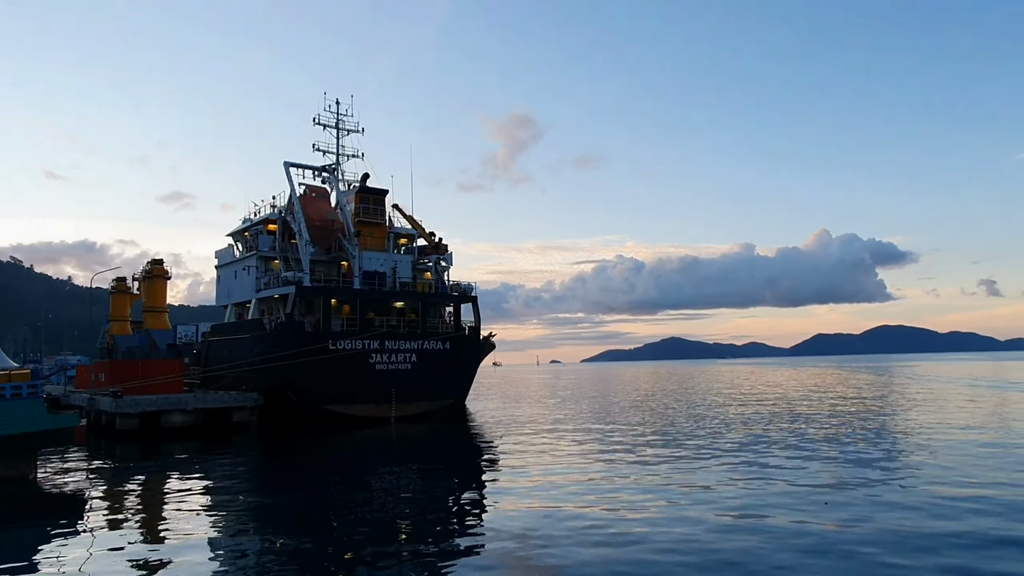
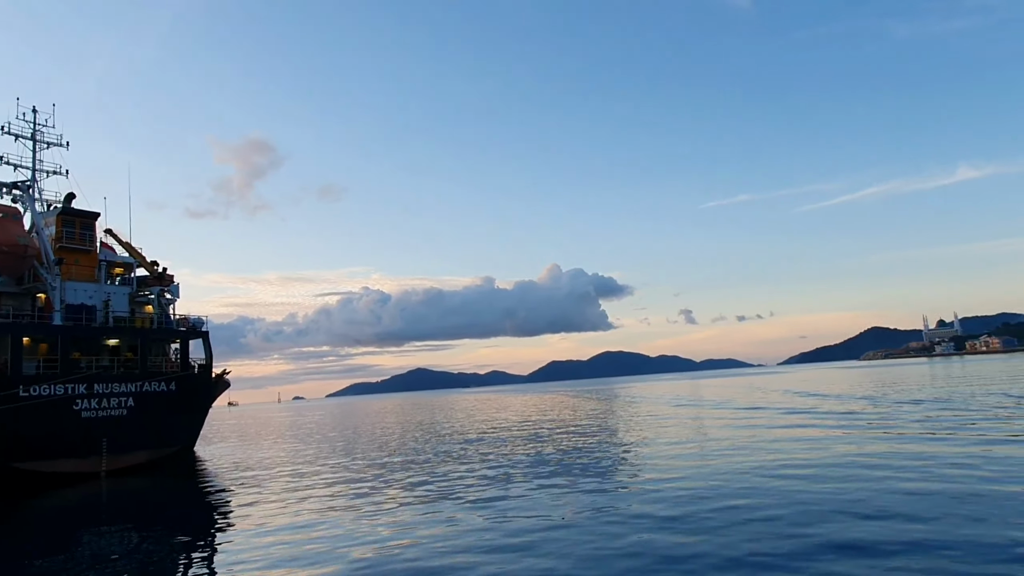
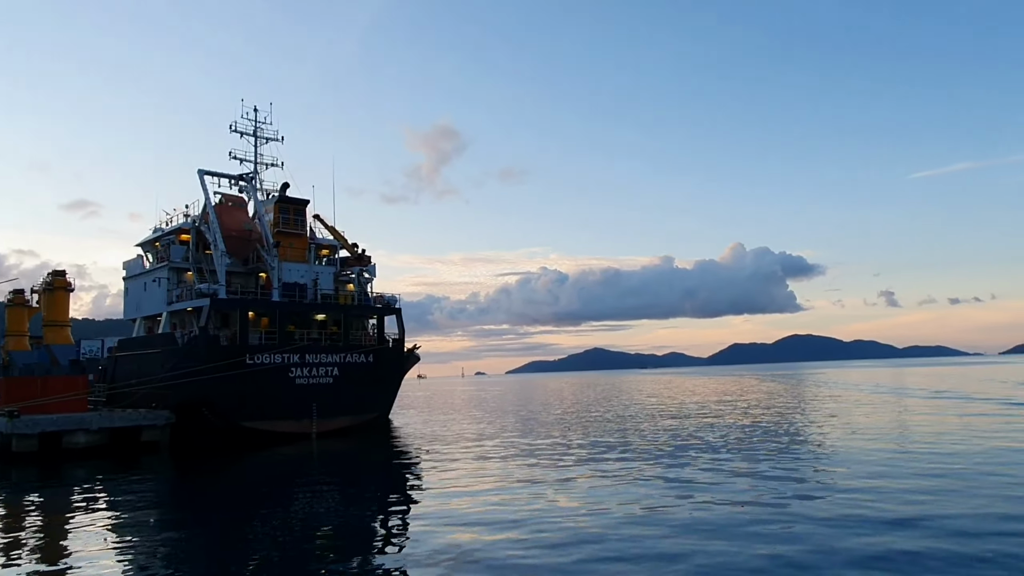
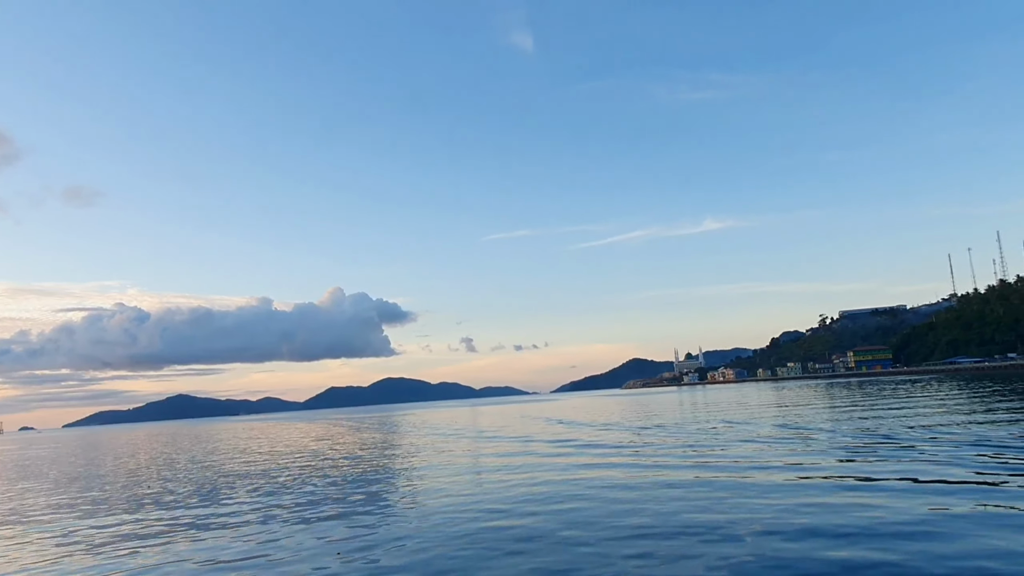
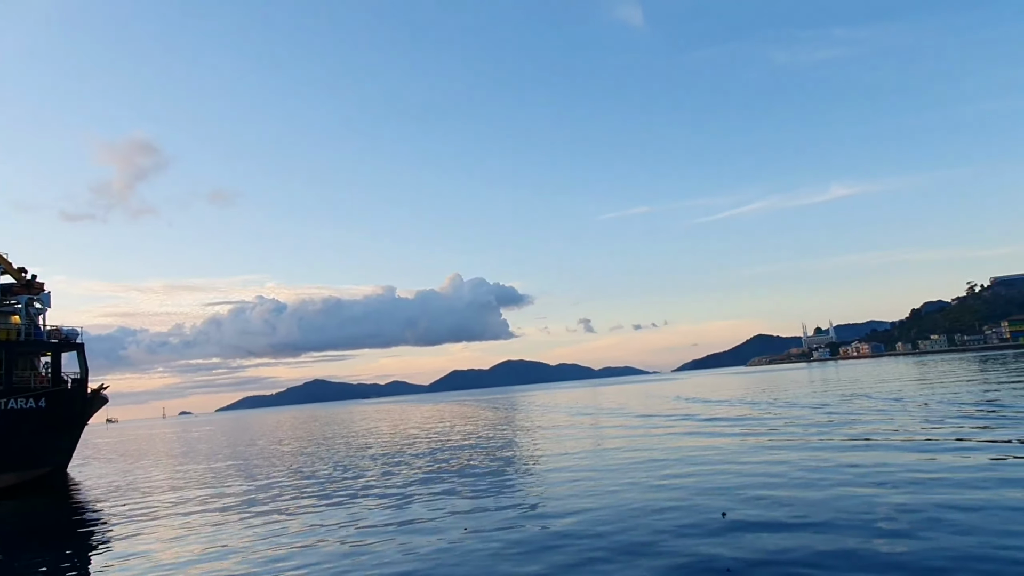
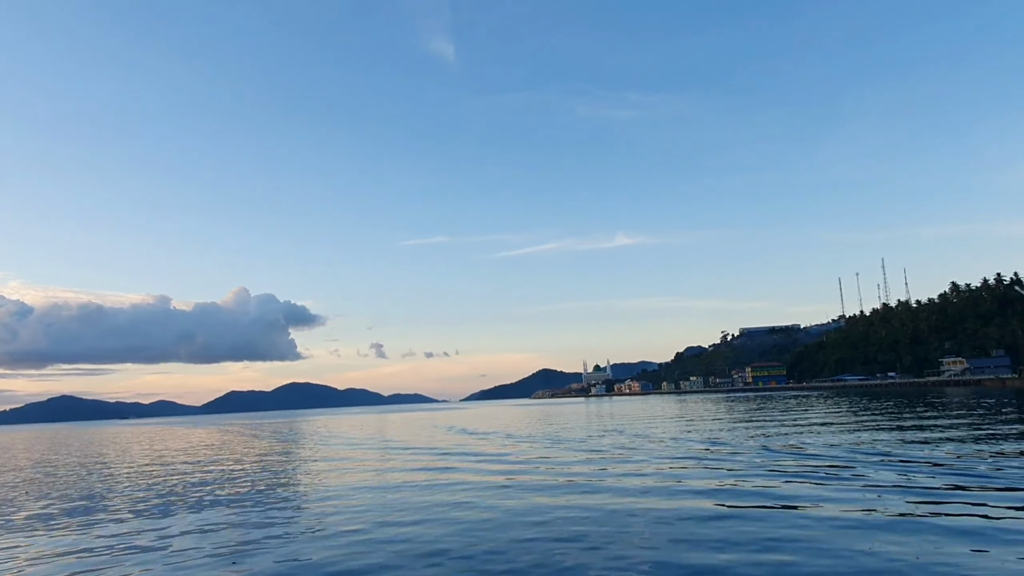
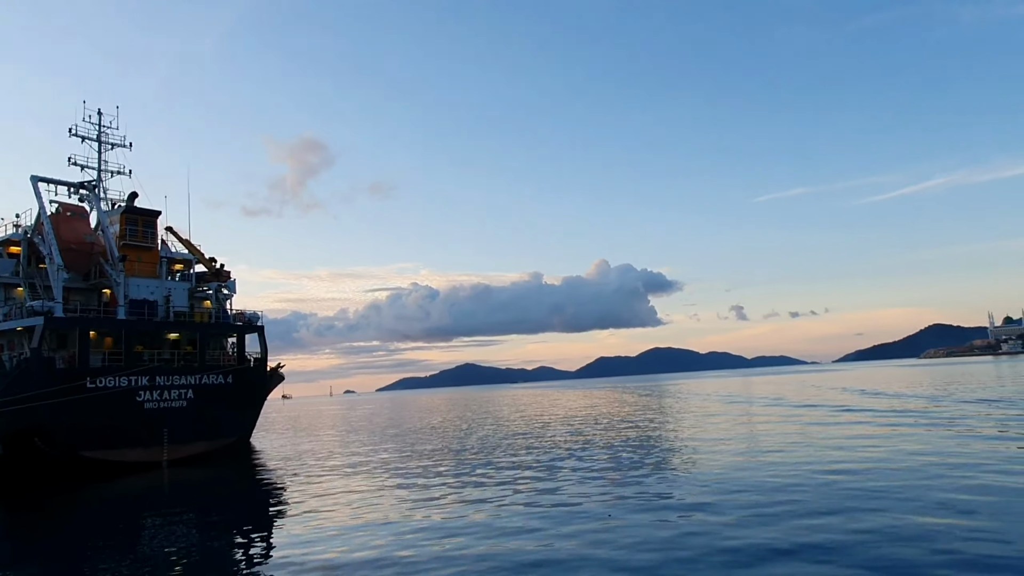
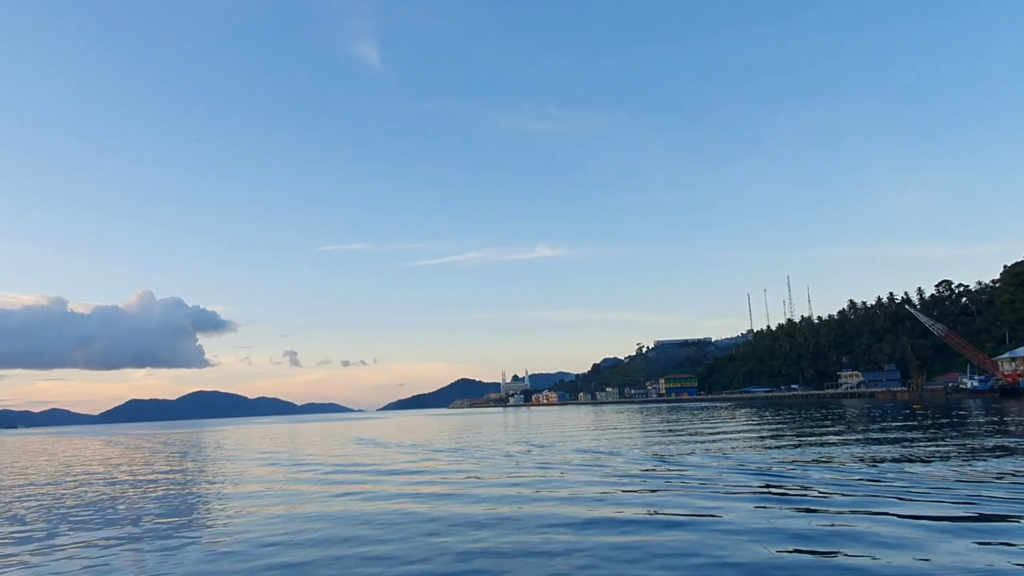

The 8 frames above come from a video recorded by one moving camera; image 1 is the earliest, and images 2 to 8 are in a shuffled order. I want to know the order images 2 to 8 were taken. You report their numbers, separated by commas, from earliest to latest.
3, 7, 2, 5, 4, 6, 8
